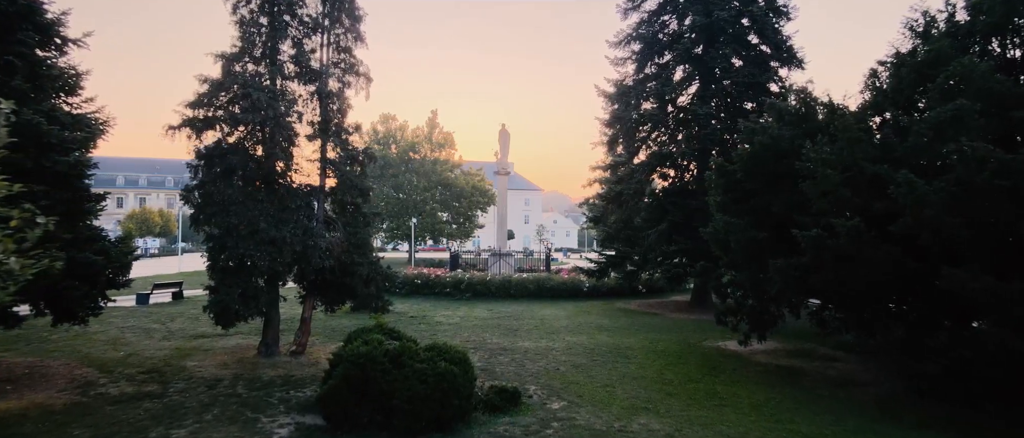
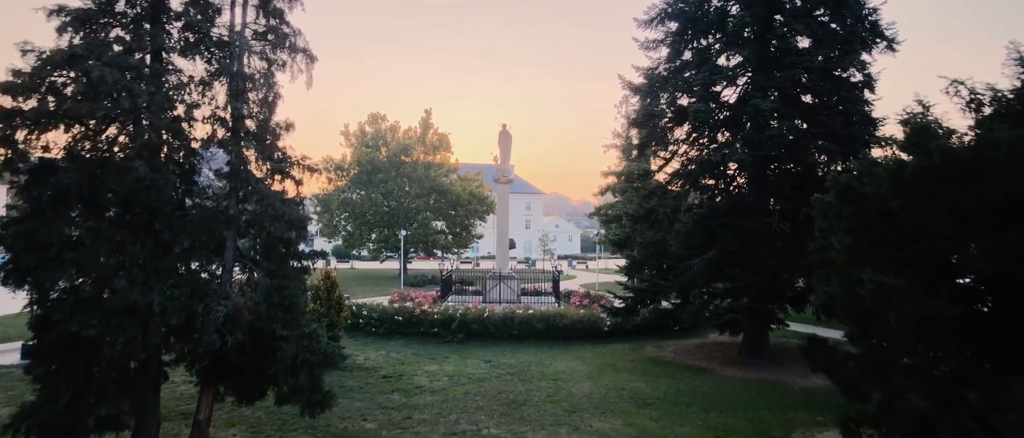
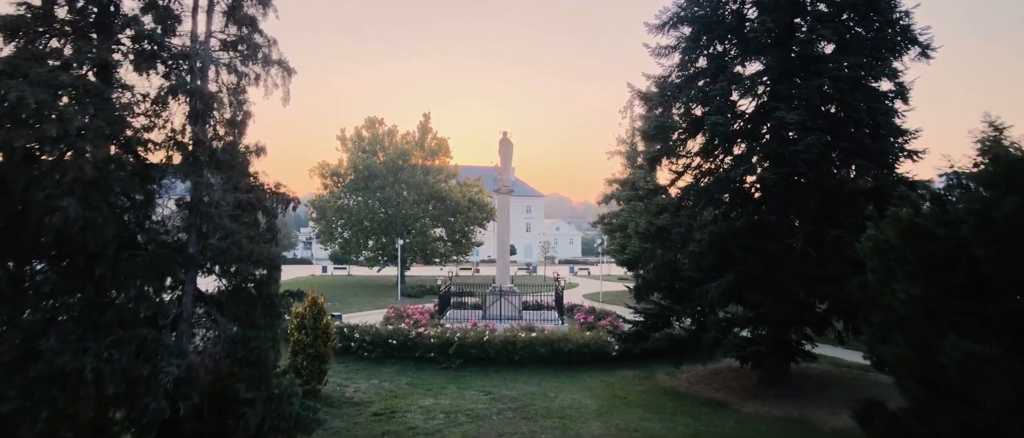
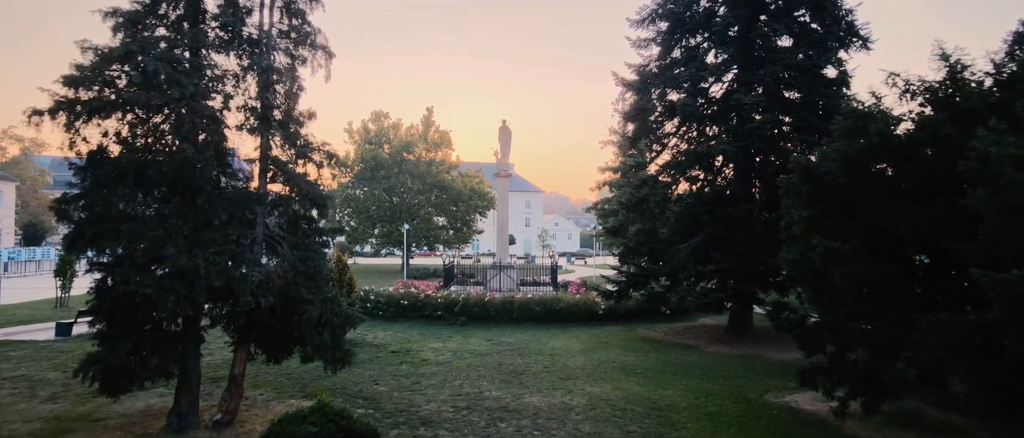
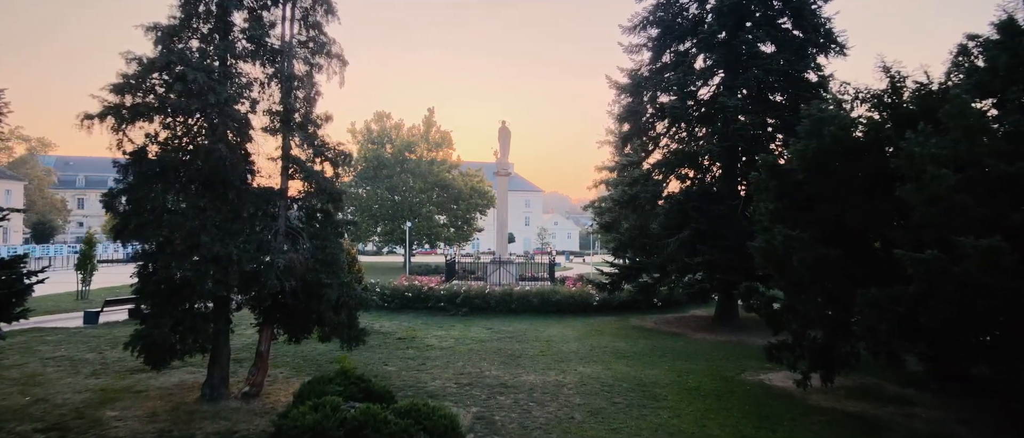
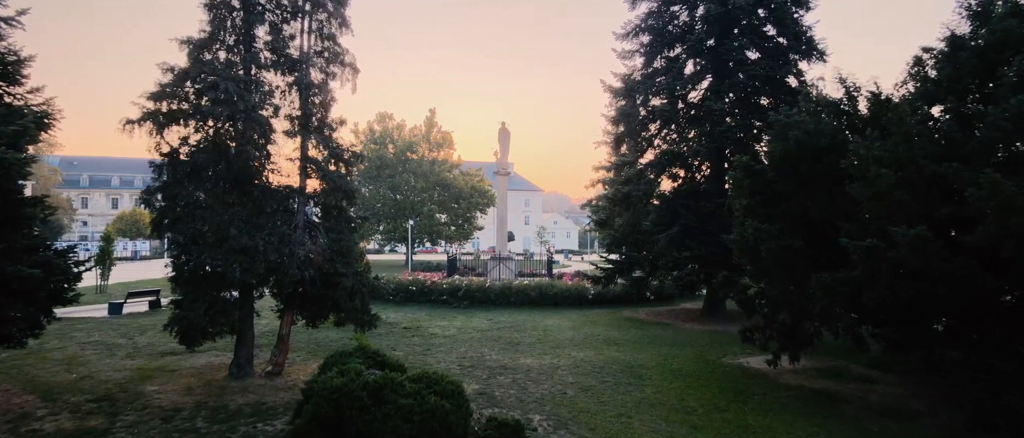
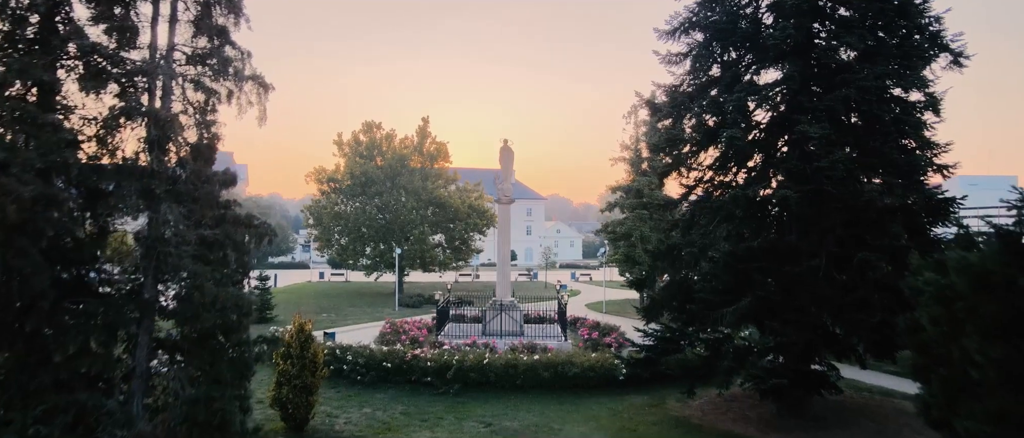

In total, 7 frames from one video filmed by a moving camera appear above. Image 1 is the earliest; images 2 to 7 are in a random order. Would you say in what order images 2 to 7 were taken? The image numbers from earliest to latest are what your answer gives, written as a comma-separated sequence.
6, 5, 4, 2, 3, 7
